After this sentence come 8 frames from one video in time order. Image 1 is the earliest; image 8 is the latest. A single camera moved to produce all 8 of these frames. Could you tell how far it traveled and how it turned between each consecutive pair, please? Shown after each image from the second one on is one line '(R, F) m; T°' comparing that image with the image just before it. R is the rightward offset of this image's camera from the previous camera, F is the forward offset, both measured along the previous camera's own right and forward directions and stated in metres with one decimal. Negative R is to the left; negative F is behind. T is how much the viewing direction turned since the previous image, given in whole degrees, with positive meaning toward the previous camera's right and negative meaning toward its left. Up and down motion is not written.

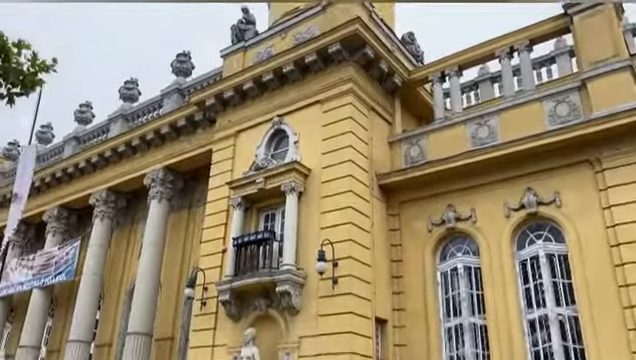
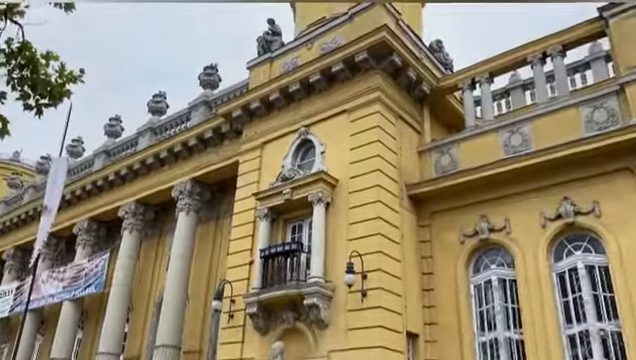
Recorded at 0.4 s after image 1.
(0.0, +0.2) m; -3°
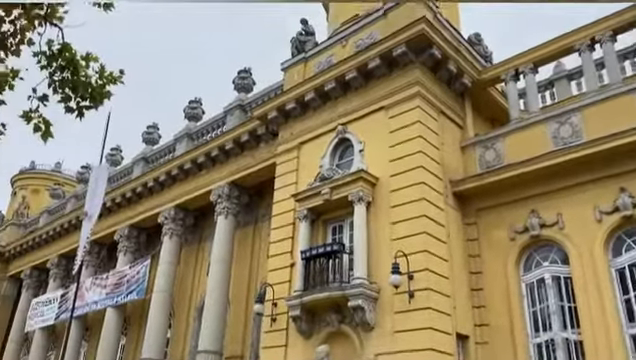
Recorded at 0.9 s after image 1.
(-0.2, +0.3) m; -3°
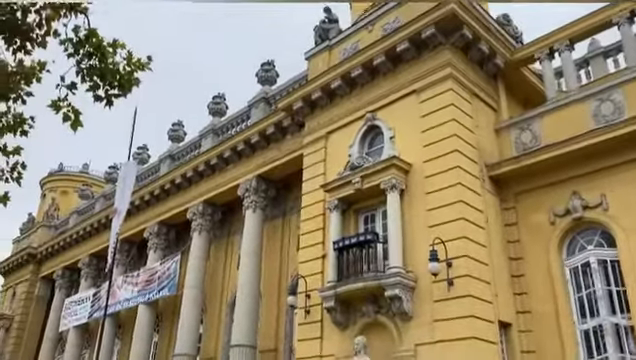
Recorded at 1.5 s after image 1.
(-0.2, +0.3) m; -2°
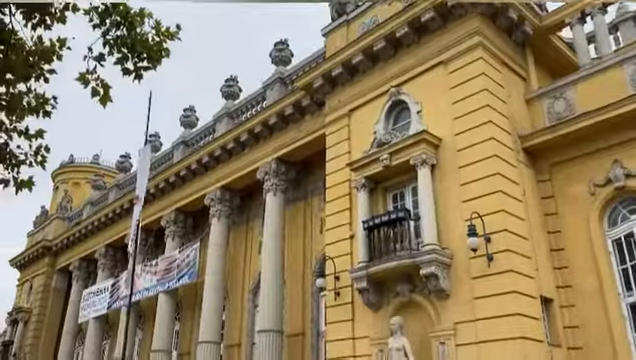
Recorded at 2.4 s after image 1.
(-0.4, +0.4) m; -1°
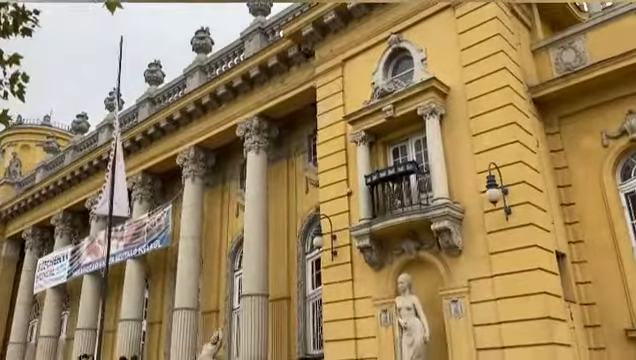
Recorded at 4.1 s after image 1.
(-0.9, +0.8) m; +5°
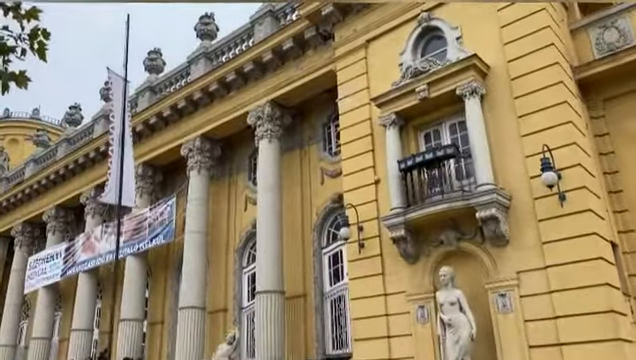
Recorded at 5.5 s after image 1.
(-0.8, +0.8) m; +2°
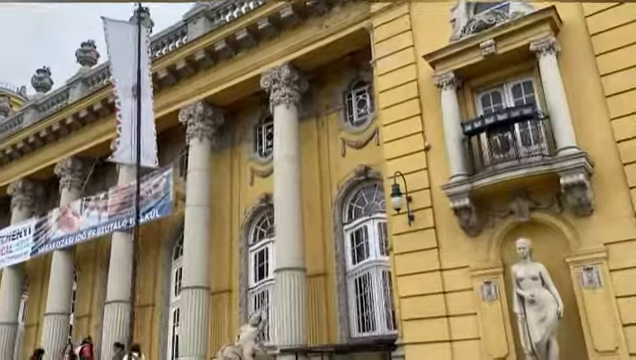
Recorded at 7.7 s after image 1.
(-1.6, +1.2) m; +5°
